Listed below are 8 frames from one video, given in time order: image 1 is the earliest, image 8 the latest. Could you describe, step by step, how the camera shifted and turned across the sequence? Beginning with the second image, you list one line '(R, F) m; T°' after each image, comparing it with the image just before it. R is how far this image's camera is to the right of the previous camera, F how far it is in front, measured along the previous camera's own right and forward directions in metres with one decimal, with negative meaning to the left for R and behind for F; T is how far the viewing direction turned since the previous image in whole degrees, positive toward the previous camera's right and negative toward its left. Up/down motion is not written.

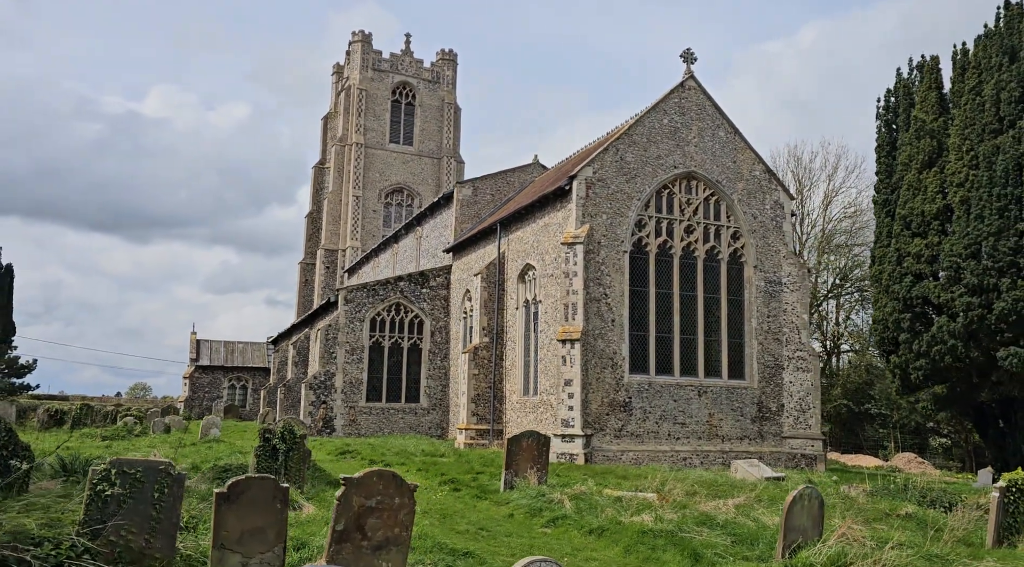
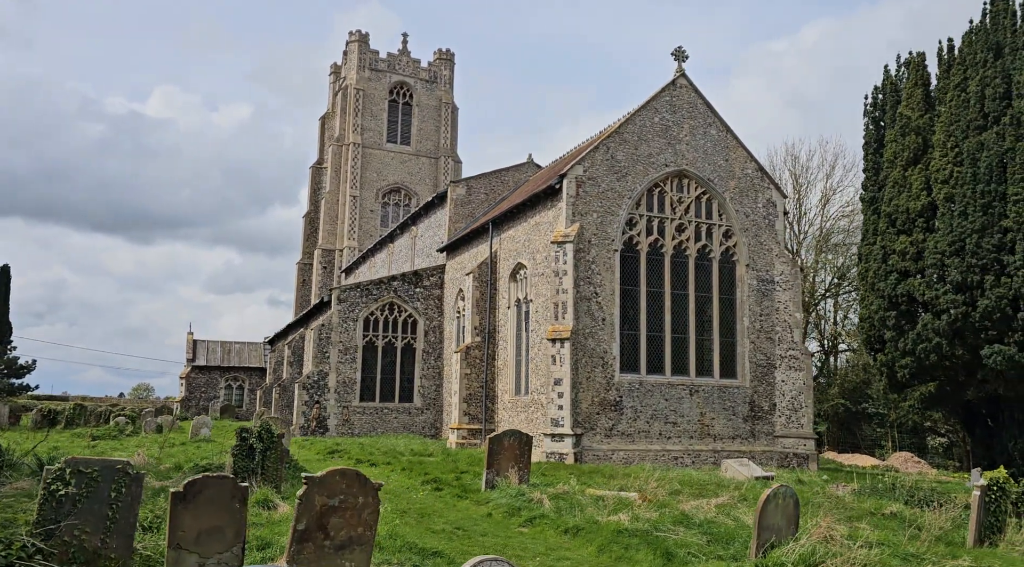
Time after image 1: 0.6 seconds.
(+0.3, +0.1) m; 0°
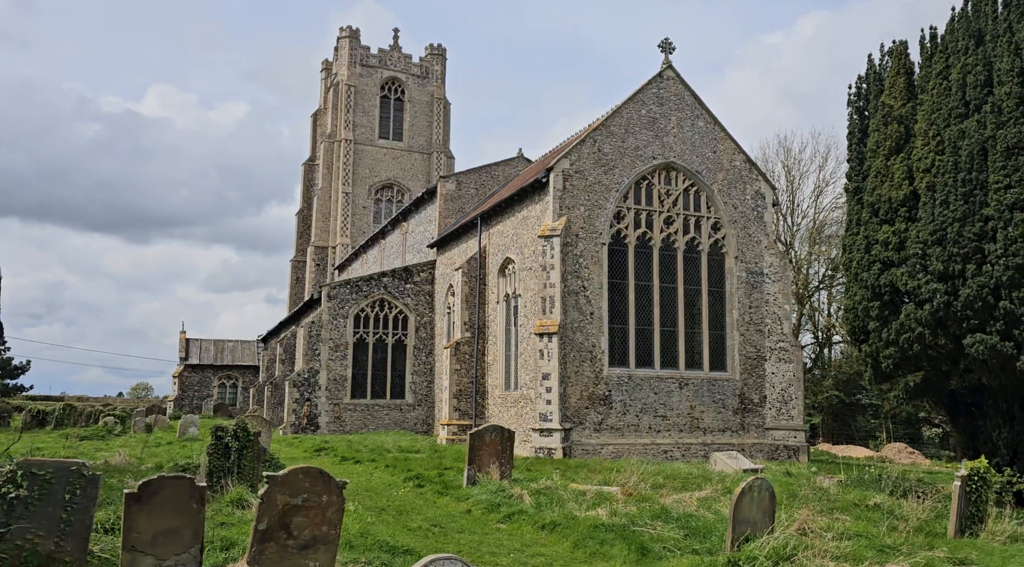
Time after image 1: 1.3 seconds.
(+0.3, +0.1) m; 0°
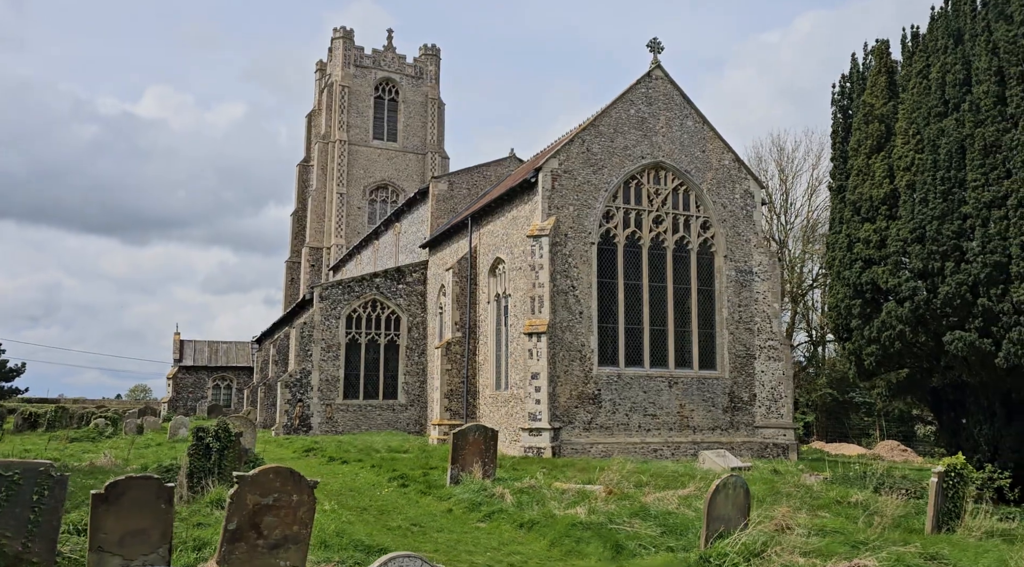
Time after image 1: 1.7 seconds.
(+0.2, -0.1) m; 0°
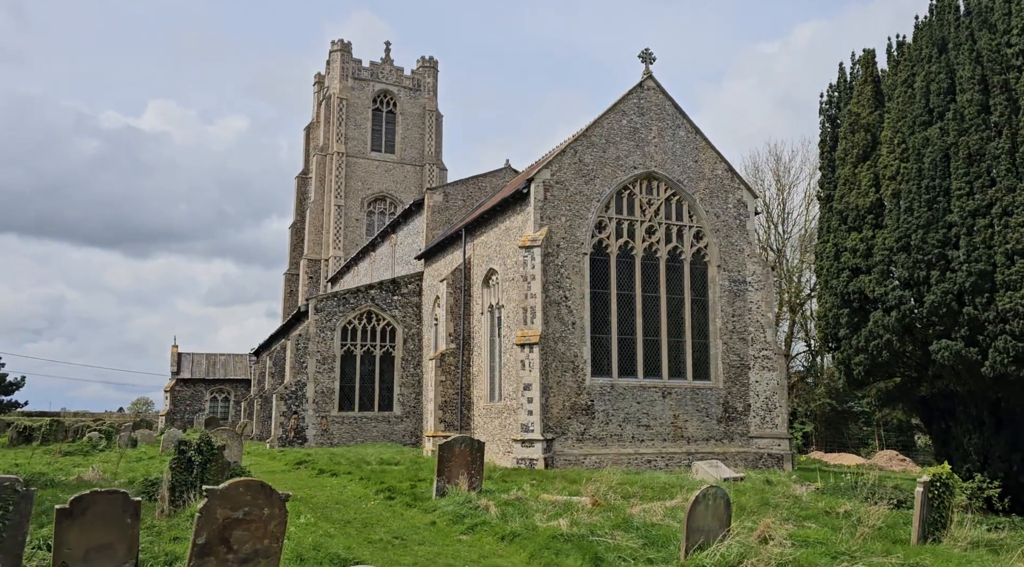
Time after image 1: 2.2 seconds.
(+0.2, 0.0) m; 0°
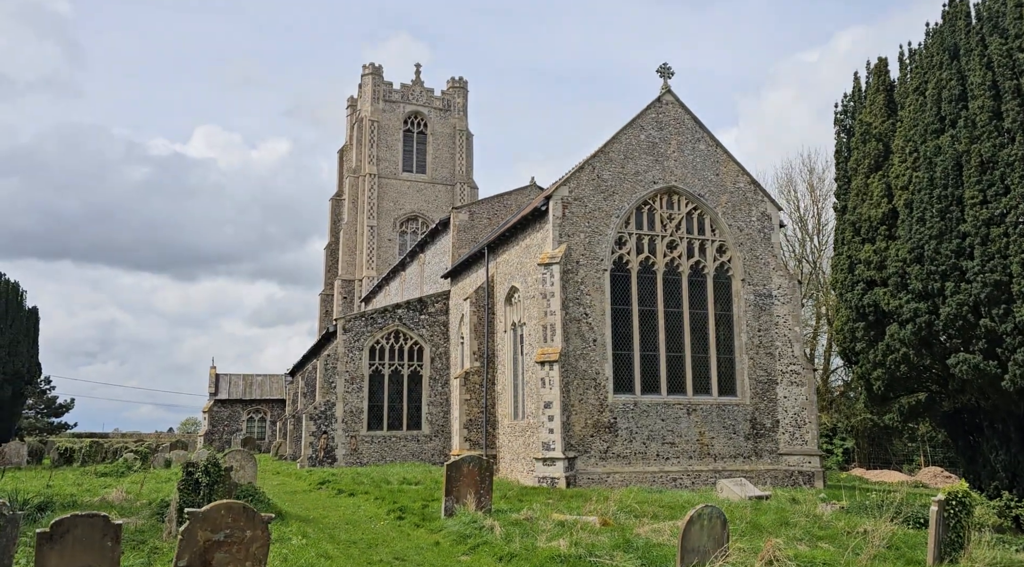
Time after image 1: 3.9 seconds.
(+0.5, 0.0) m; -3°
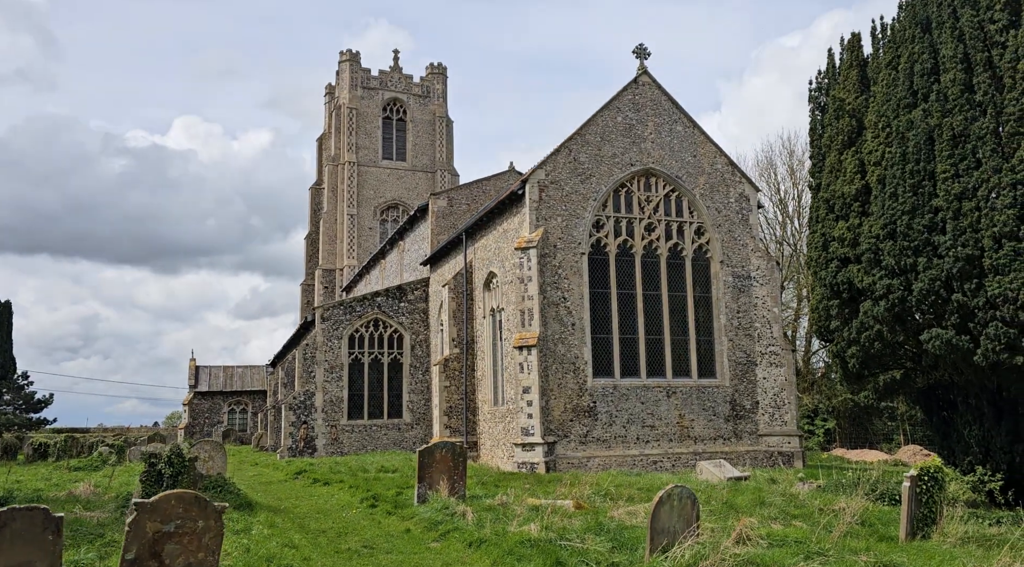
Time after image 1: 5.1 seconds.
(+0.2, +0.2) m; +1°
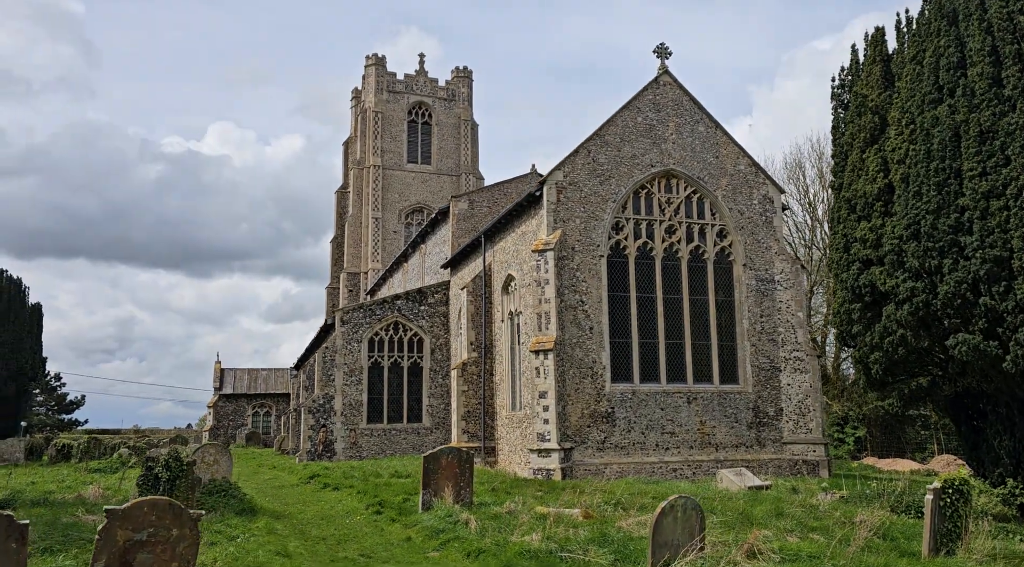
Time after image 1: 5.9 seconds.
(+0.3, +0.3) m; -2°
